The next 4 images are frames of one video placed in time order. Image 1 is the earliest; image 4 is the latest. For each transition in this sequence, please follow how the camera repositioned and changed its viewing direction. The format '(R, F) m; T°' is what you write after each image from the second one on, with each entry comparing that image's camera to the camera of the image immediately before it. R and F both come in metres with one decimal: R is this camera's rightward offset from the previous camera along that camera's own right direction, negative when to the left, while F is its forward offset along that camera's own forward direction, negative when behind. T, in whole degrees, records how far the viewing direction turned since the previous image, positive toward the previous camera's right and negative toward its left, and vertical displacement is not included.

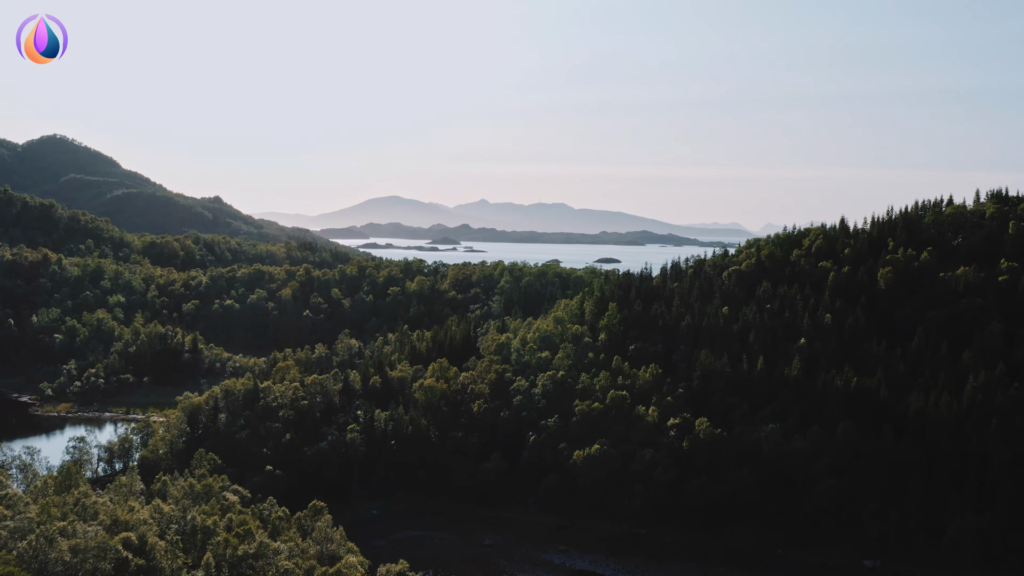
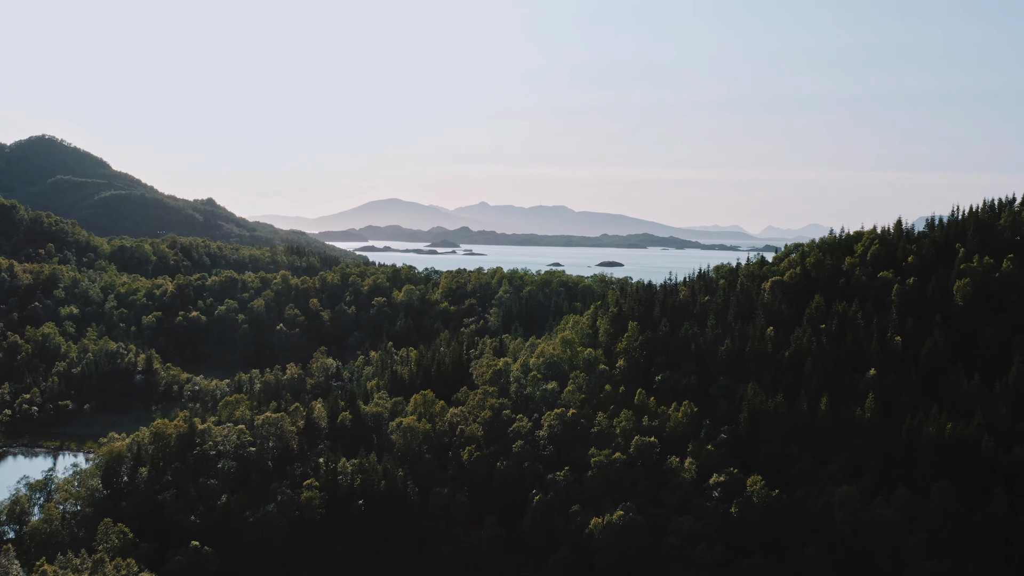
(+0.1, +14.5) m; 0°
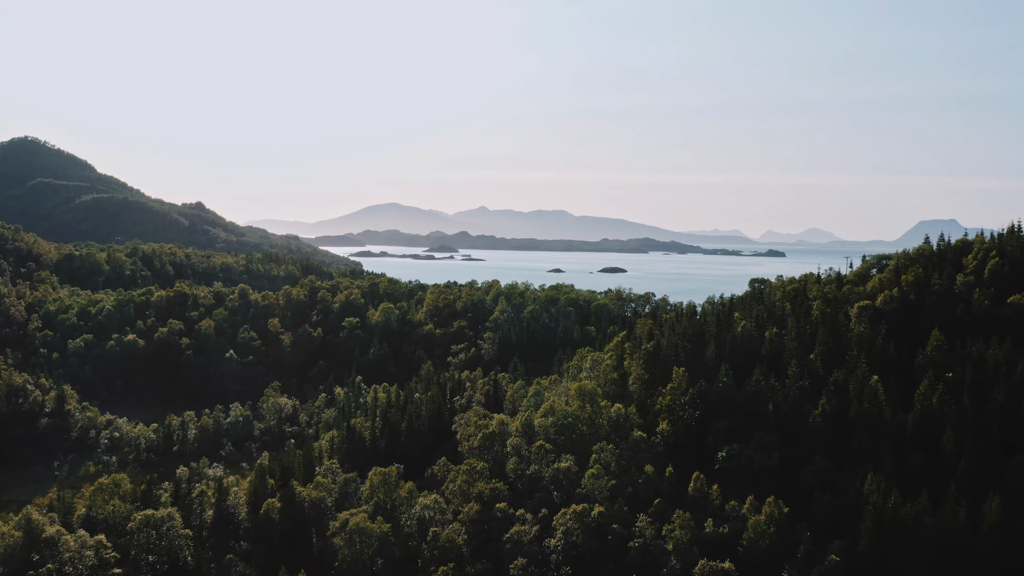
(+0.1, +19.7) m; 0°
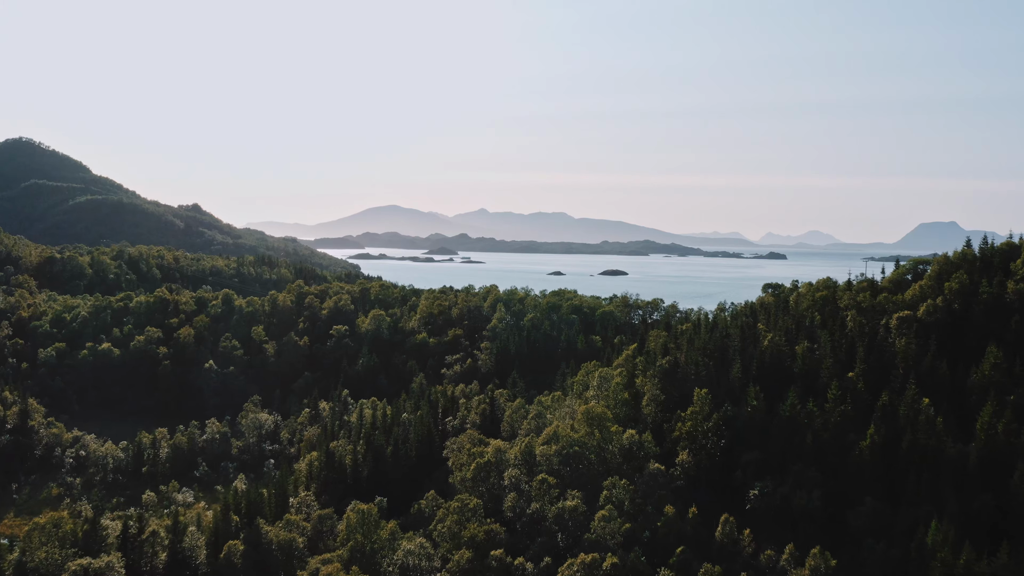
(+0.1, +6.0) m; 0°
